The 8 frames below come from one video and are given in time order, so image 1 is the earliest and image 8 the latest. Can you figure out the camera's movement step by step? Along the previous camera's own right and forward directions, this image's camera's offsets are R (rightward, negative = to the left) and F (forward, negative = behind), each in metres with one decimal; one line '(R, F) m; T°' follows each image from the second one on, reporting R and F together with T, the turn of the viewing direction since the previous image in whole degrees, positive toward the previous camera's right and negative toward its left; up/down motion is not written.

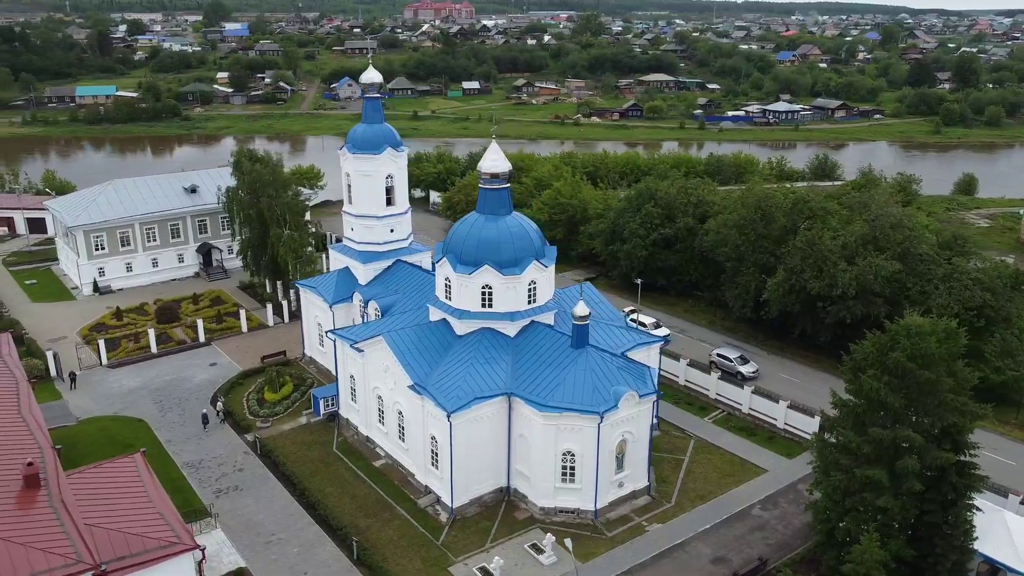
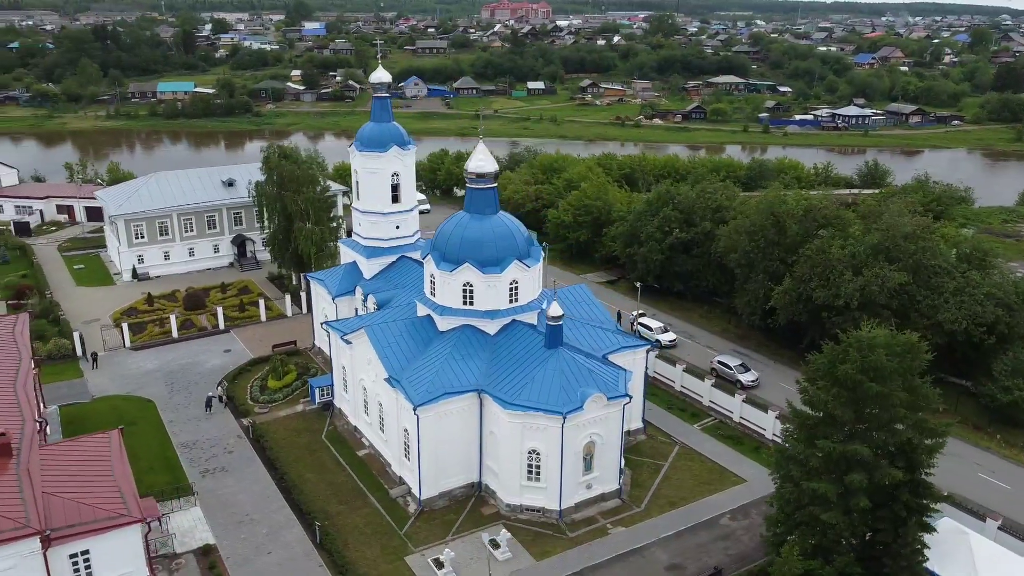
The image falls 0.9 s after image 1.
(+3.1, -0.2) m; -5°
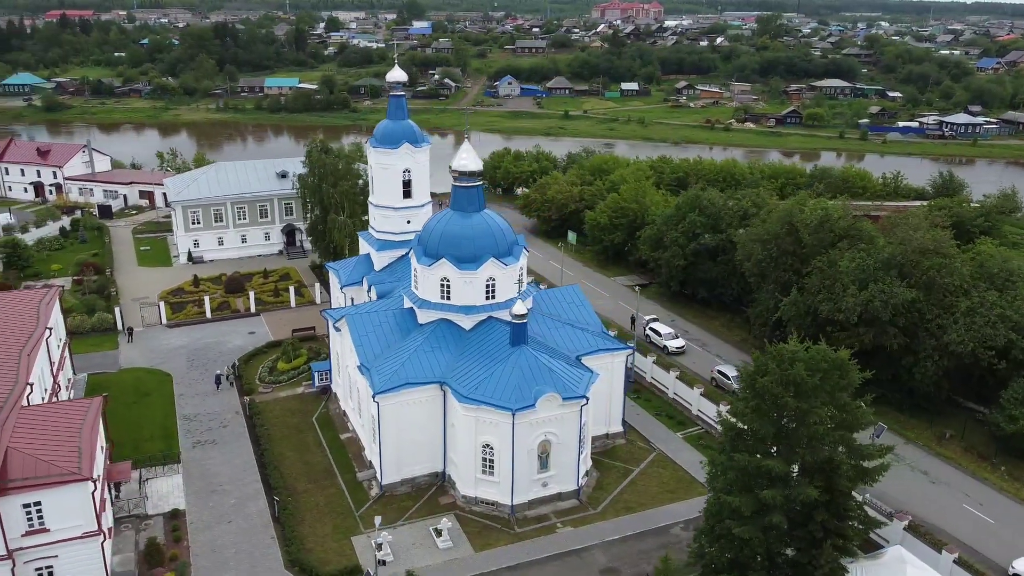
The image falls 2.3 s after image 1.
(+4.4, -0.2) m; -7°
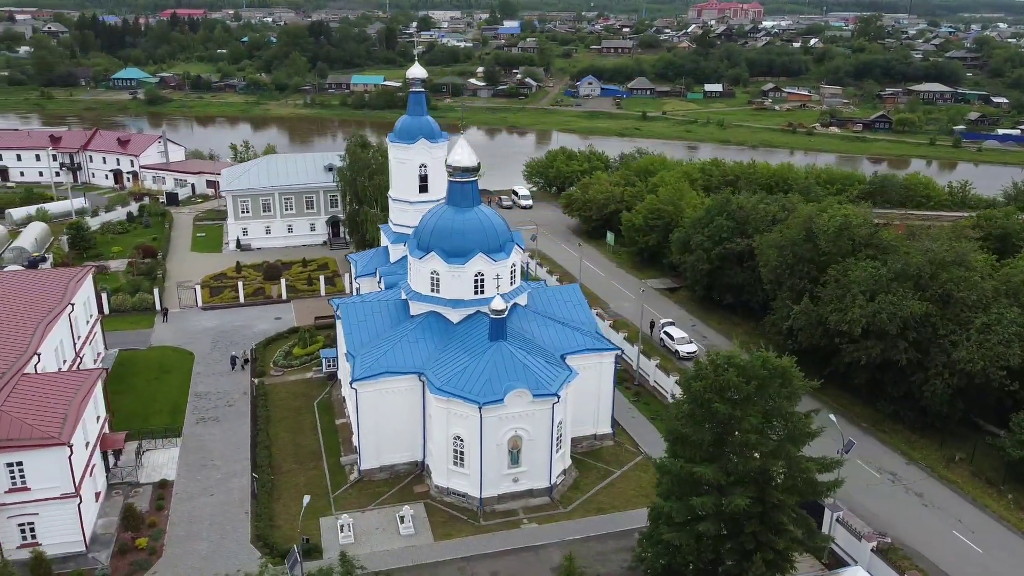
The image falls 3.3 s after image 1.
(+3.5, 0.0) m; -6°
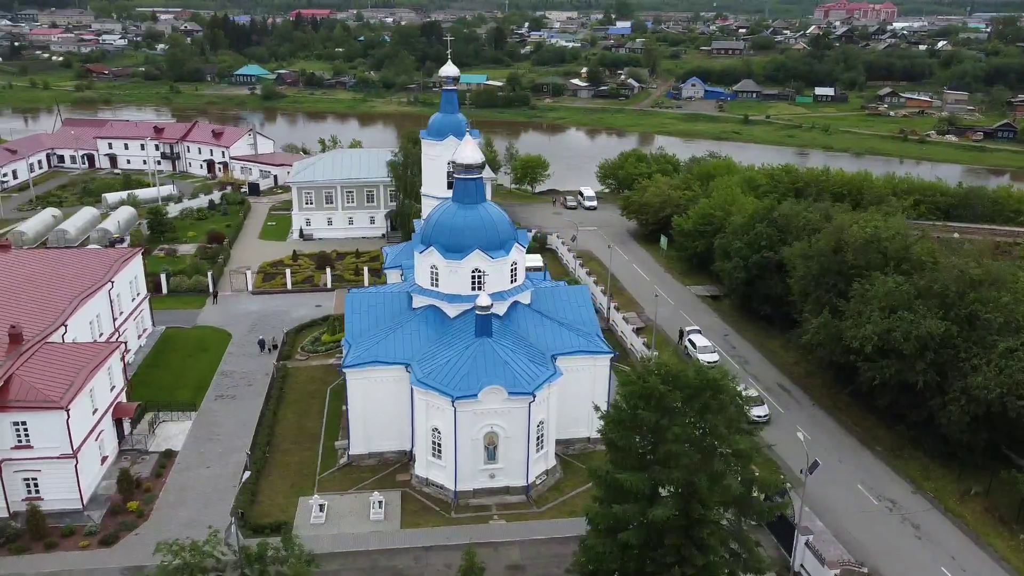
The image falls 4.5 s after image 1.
(+4.0, +0.1) m; -8°
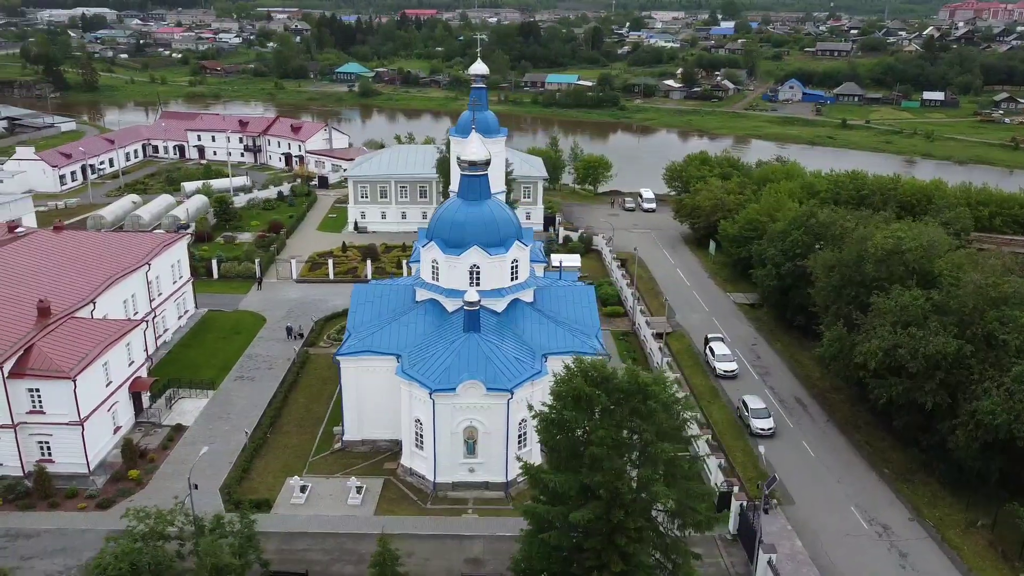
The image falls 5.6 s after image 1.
(+3.6, +0.1) m; -7°
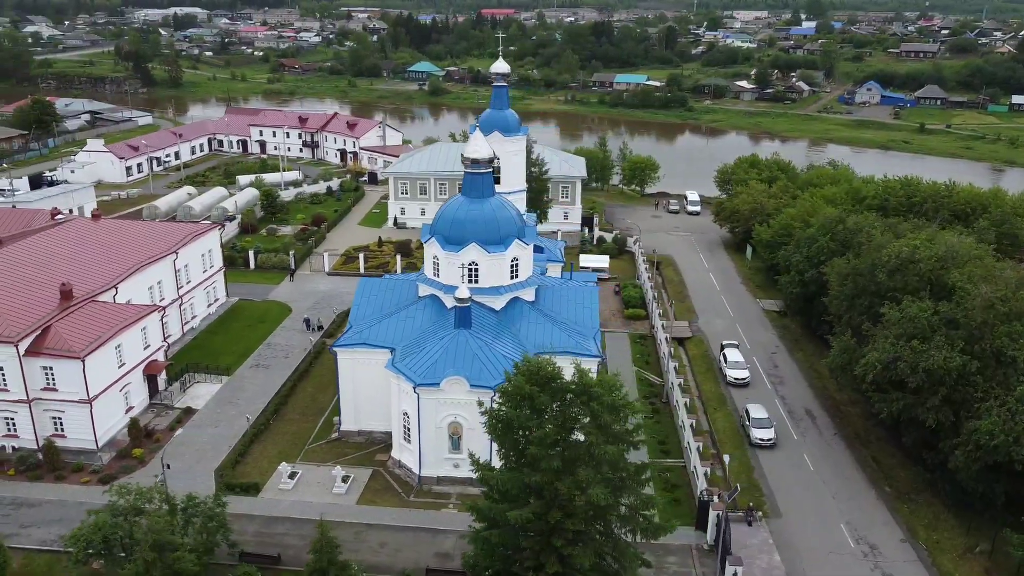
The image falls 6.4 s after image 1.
(+2.7, +0.1) m; -5°
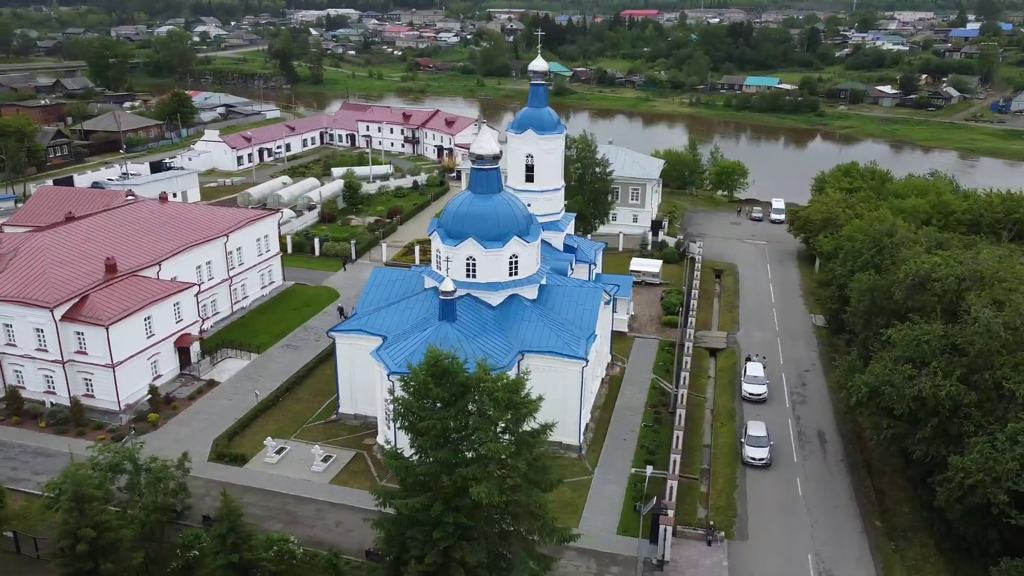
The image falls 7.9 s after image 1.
(+5.0, +0.4) m; -10°
